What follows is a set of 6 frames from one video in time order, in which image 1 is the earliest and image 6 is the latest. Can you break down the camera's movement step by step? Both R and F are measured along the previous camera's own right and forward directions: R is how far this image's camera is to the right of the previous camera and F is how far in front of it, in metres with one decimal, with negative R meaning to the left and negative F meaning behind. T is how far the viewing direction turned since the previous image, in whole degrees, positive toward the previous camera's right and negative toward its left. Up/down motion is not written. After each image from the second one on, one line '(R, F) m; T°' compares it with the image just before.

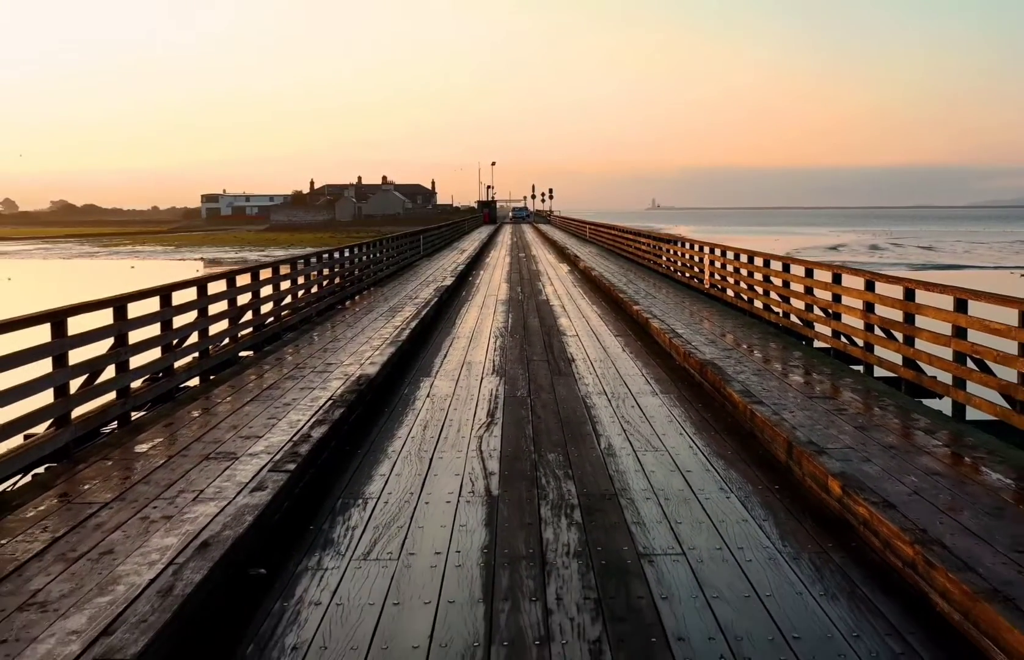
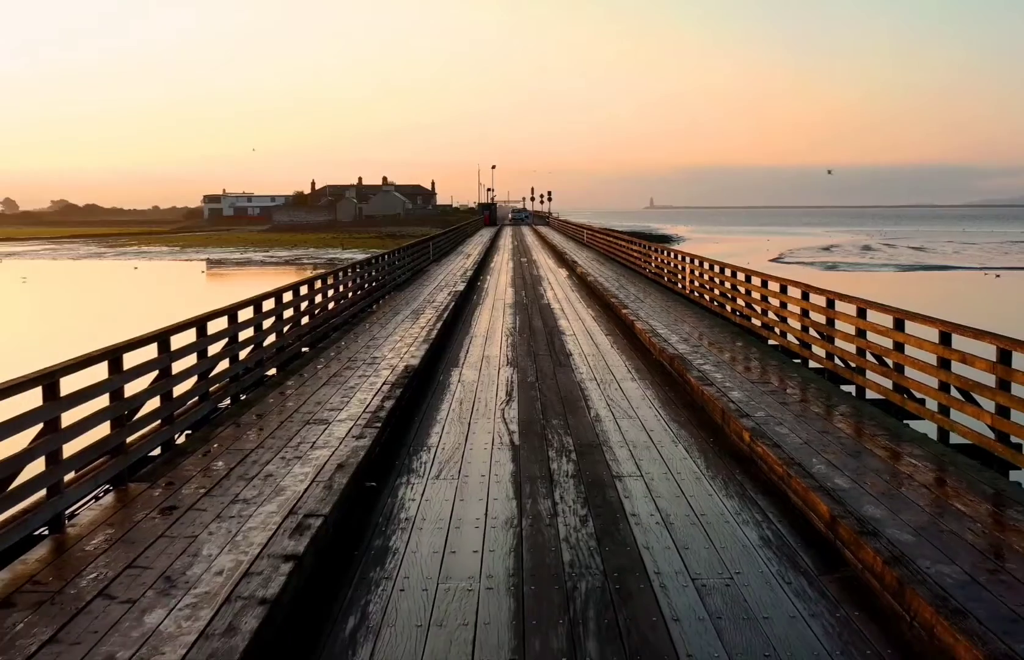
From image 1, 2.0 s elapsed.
(-0.1, -1.8) m; 0°
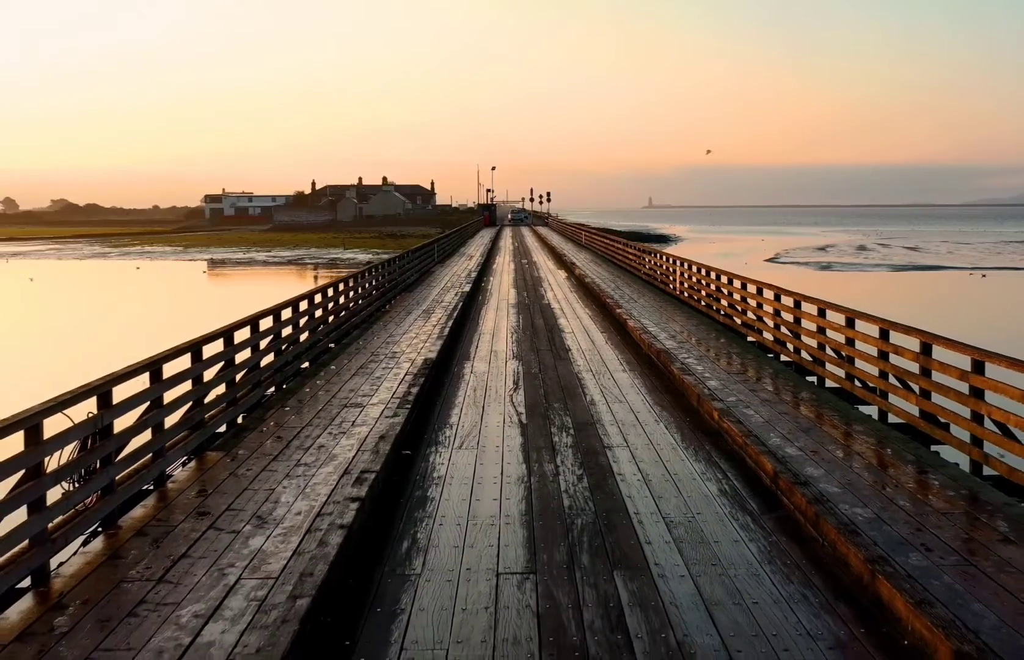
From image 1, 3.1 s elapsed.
(-0.1, -1.1) m; 0°
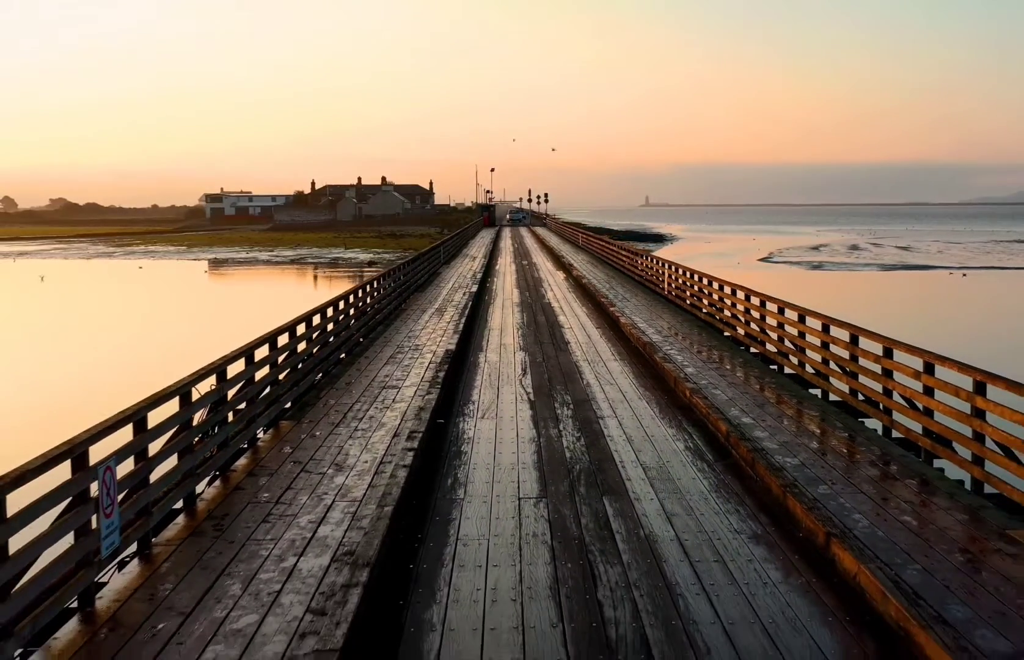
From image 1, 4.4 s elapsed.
(-0.1, -1.6) m; 0°
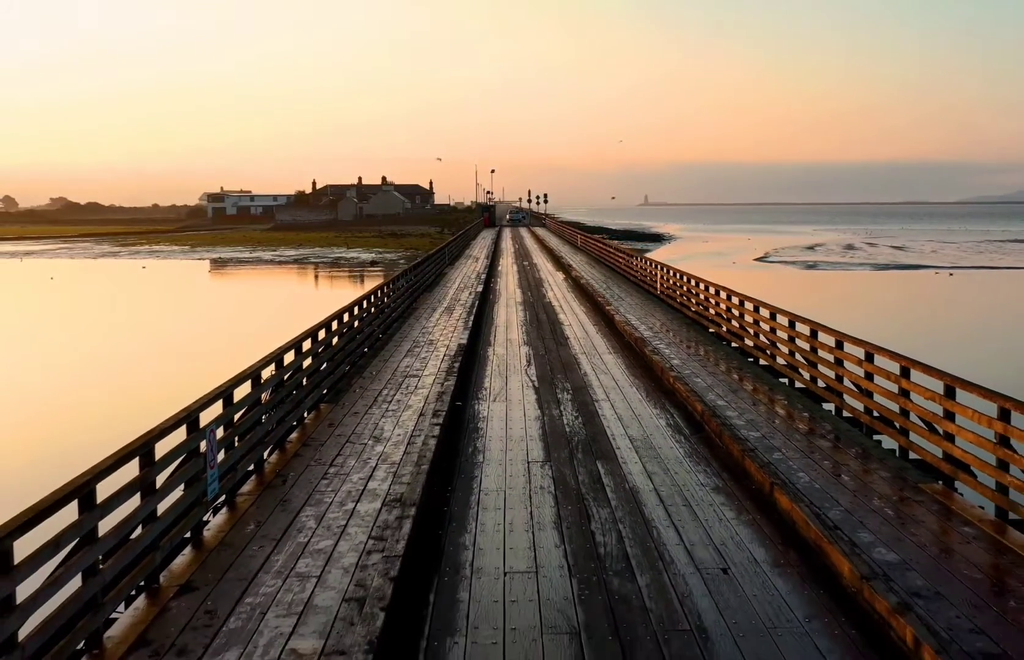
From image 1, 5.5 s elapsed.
(-0.1, -1.3) m; 0°
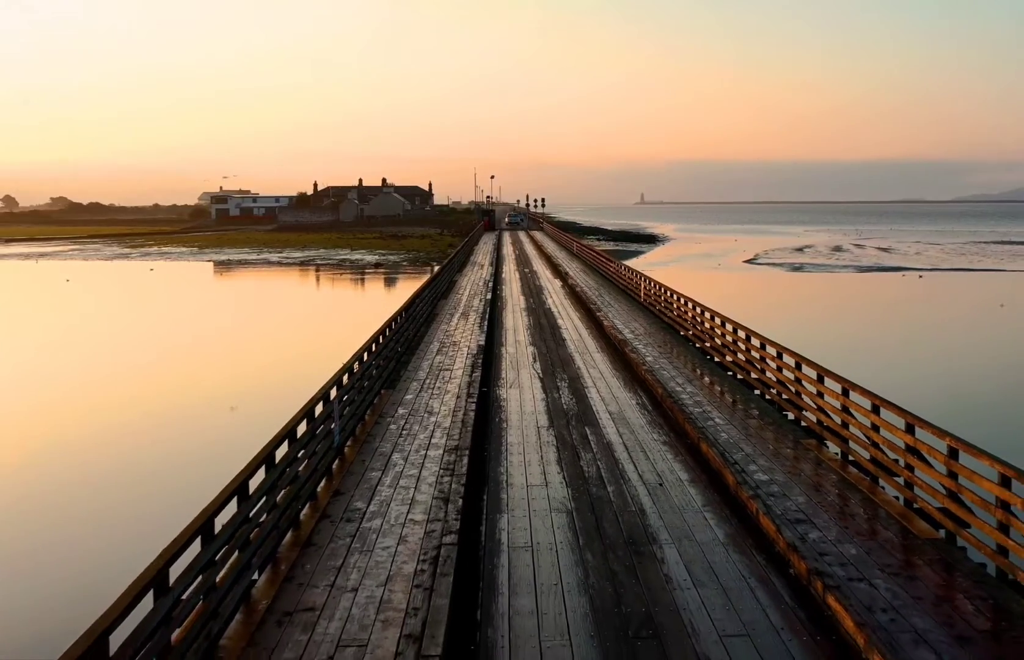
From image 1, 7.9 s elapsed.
(-0.2, -3.1) m; 0°
